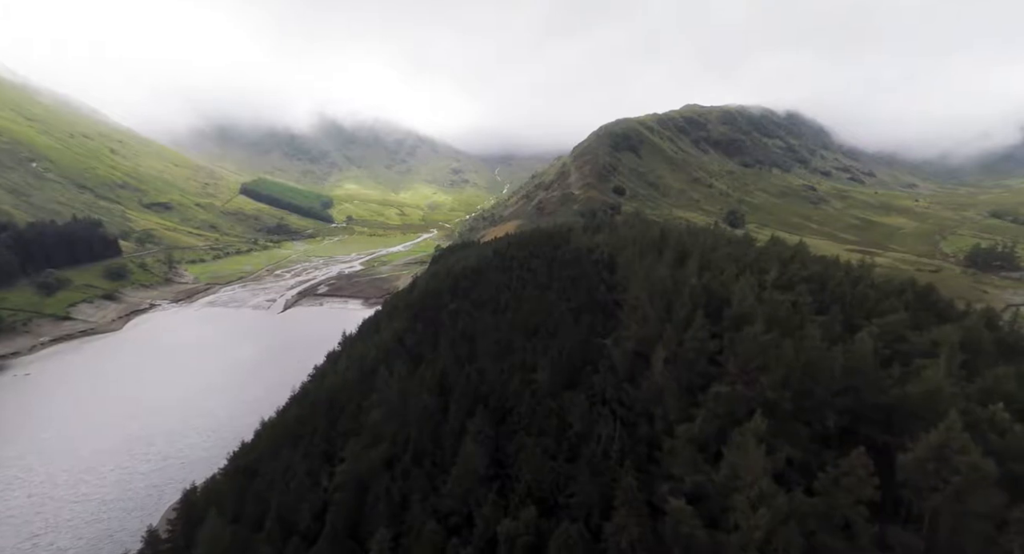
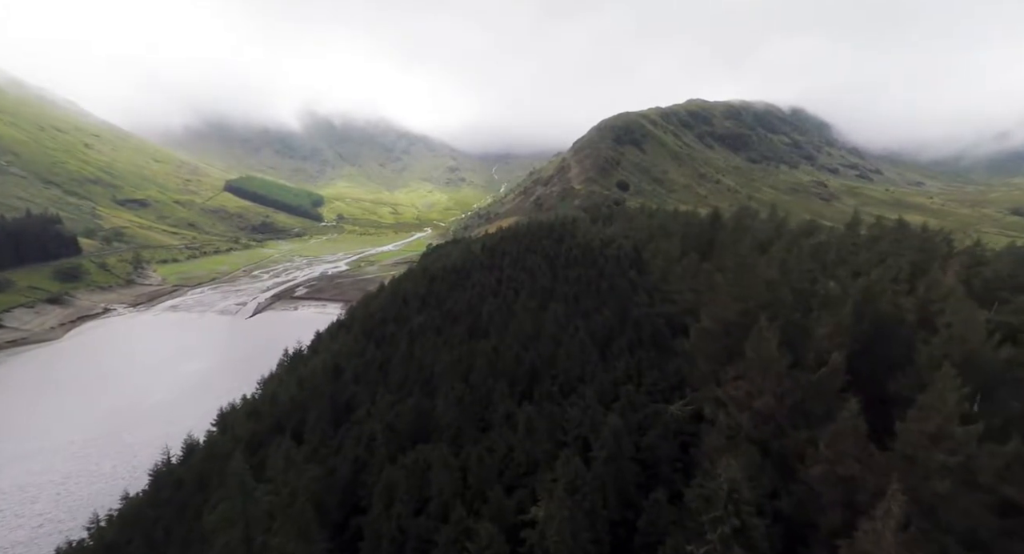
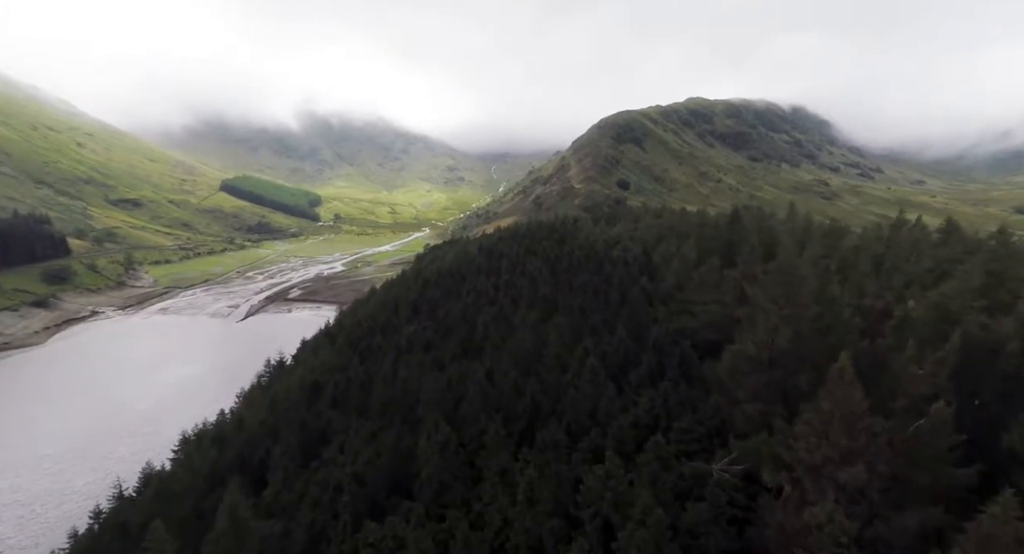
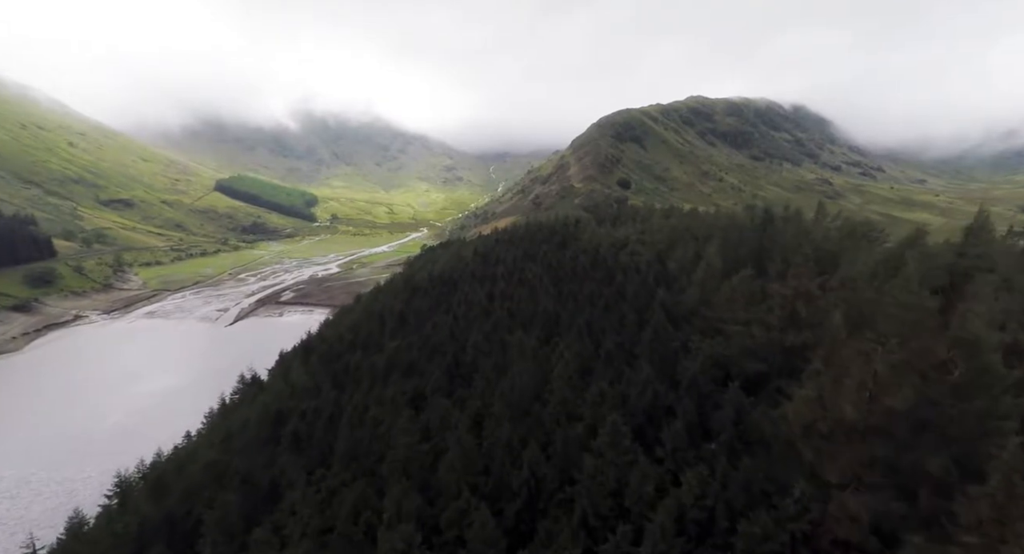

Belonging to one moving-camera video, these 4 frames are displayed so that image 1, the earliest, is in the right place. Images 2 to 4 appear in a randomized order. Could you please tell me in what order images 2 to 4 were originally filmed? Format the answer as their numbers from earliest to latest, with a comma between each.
2, 3, 4
